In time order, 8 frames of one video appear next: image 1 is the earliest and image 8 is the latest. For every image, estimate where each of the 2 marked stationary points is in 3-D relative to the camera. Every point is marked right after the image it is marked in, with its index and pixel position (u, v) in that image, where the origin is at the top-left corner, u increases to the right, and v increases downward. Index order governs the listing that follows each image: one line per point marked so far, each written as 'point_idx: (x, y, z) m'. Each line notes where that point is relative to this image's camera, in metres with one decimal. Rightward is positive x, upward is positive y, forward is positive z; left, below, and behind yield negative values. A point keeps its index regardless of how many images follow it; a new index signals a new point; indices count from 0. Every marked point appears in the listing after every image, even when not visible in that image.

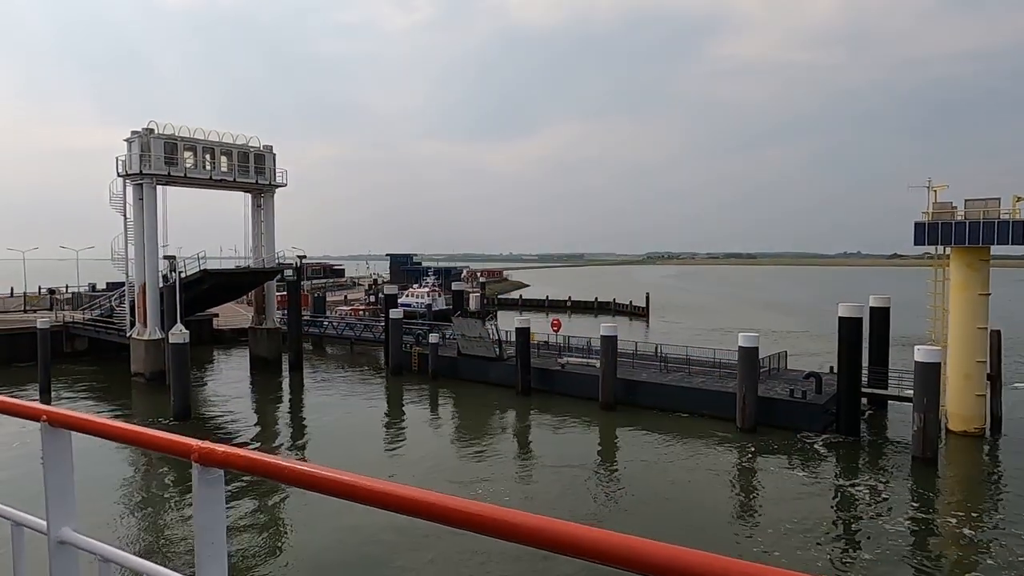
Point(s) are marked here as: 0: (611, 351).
0: (+2.9, -1.8, +19.1) m
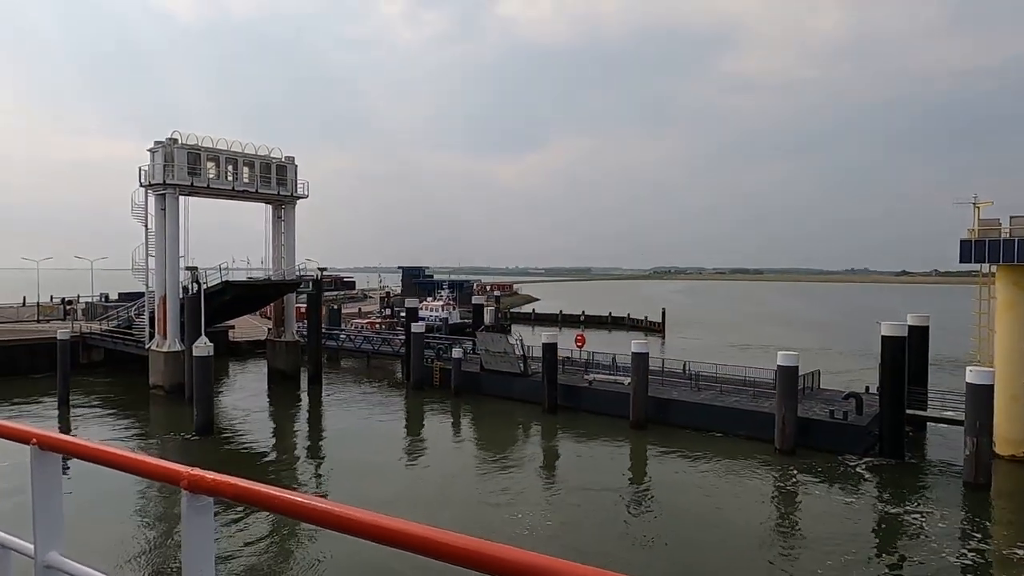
0: (+3.8, -2.3, +18.6) m
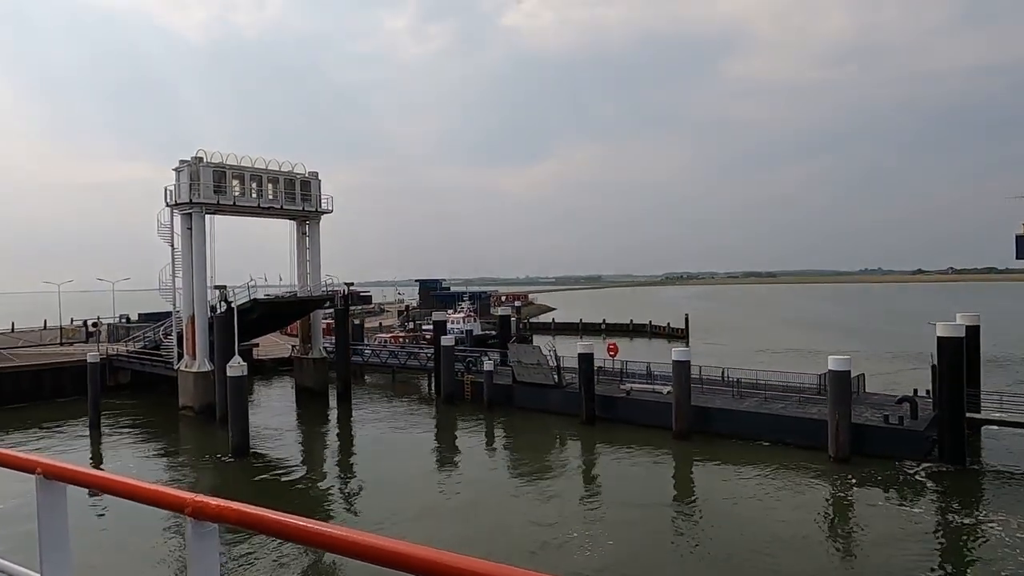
0: (+4.8, -2.5, +18.1) m
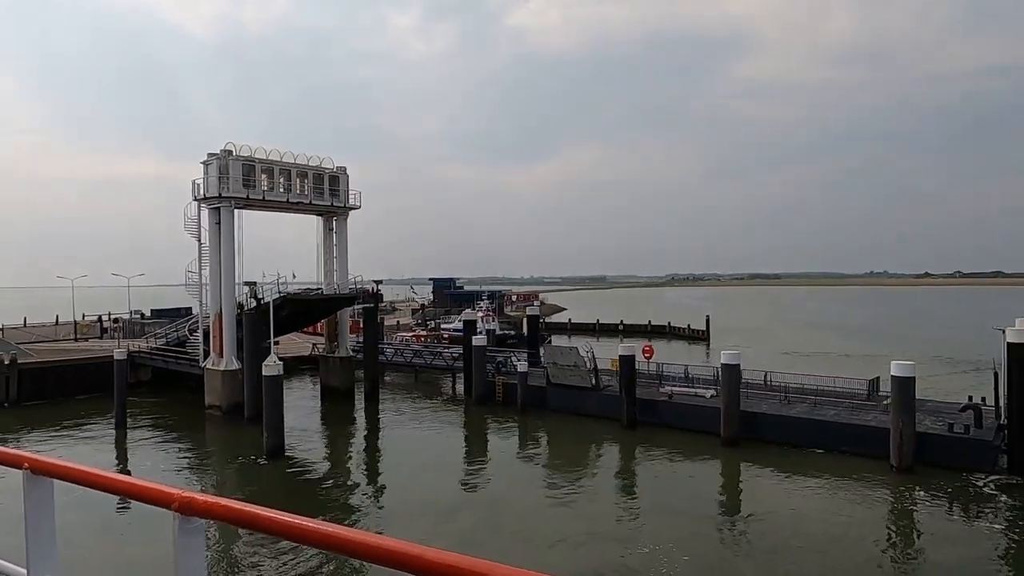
0: (+6.0, -2.5, +17.5) m
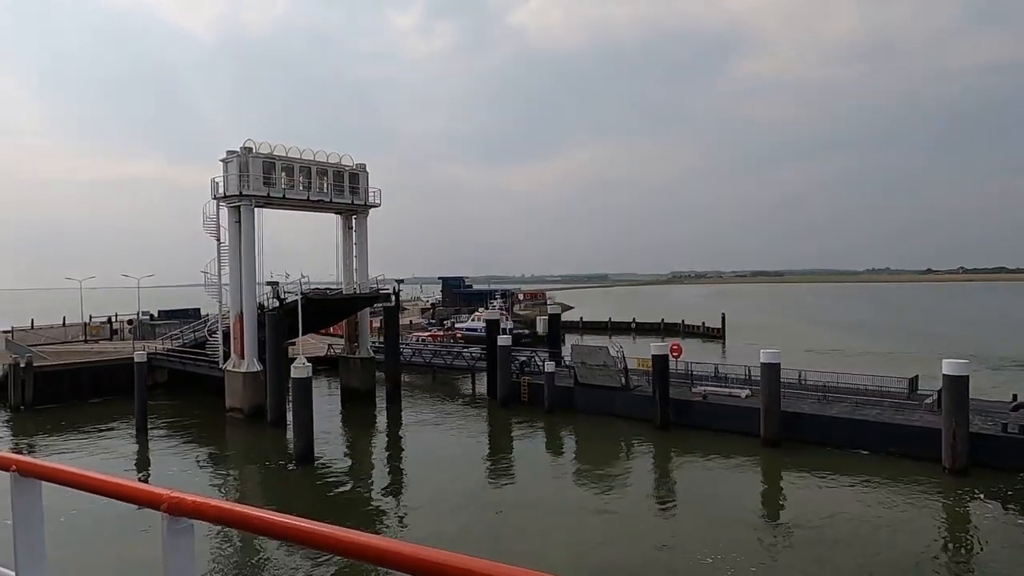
0: (+6.9, -2.4, +17.0) m
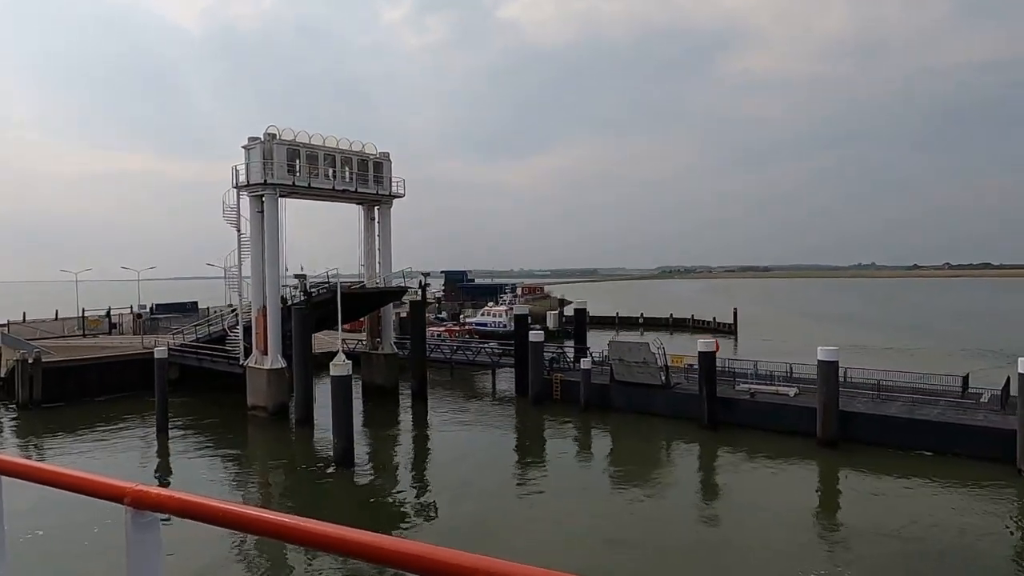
0: (+8.1, -2.3, +16.3) m
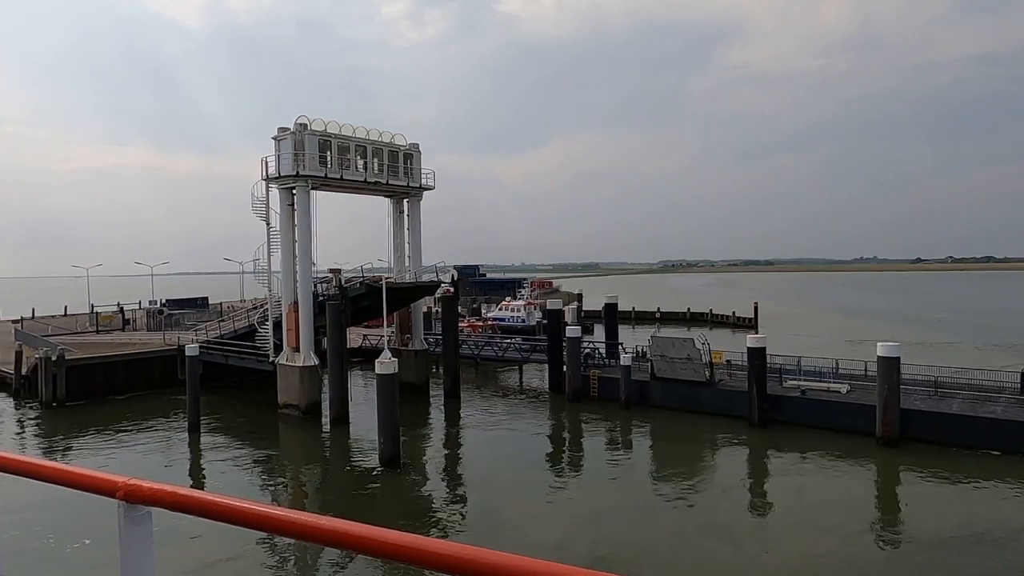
0: (+9.3, -2.1, +15.7) m
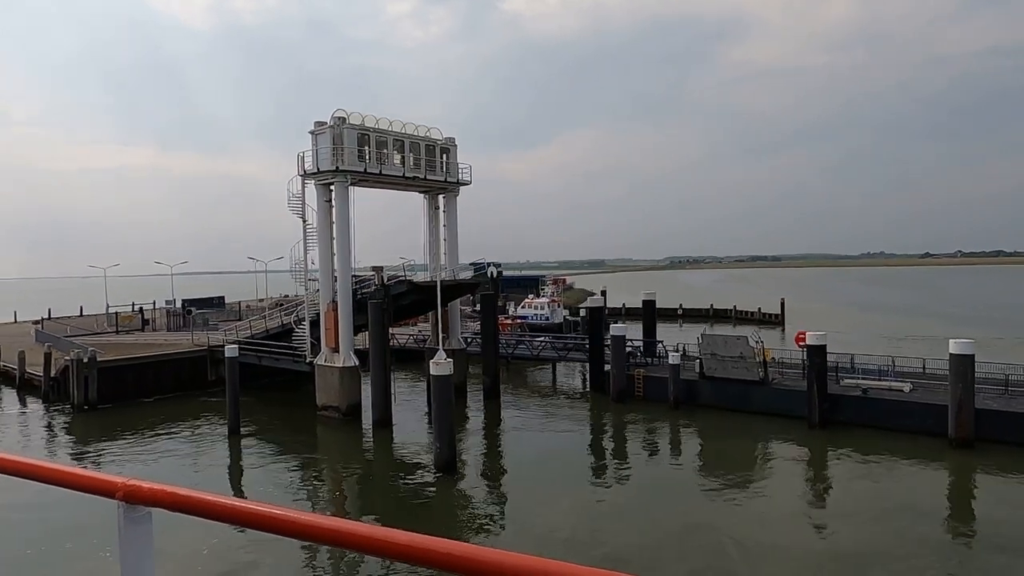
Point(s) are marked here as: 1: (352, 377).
0: (+10.6, -2.0, +15.1) m
1: (-4.9, -2.7, +19.6) m
